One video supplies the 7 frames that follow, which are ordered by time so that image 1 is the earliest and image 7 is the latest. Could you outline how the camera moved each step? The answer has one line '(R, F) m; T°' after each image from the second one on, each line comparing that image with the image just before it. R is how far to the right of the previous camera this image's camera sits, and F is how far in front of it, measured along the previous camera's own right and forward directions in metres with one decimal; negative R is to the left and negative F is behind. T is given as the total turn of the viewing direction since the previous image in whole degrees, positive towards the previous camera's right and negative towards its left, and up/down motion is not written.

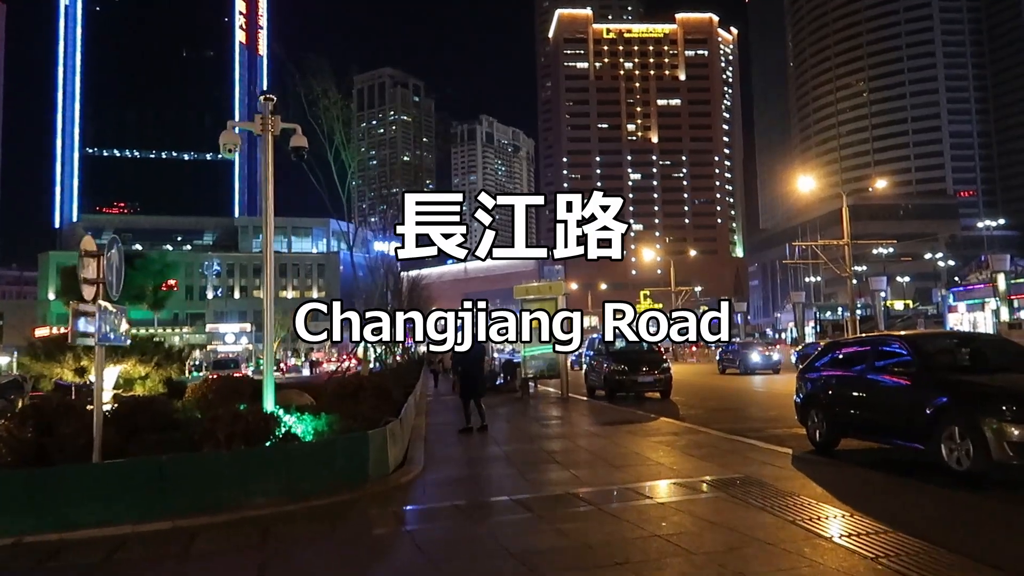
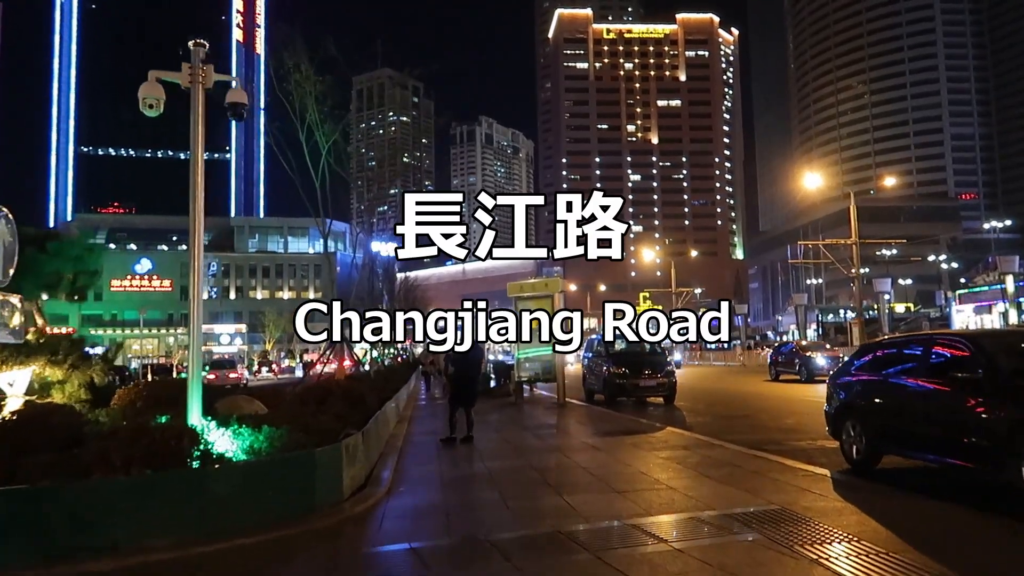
(+0.1, +1.3) m; 0°
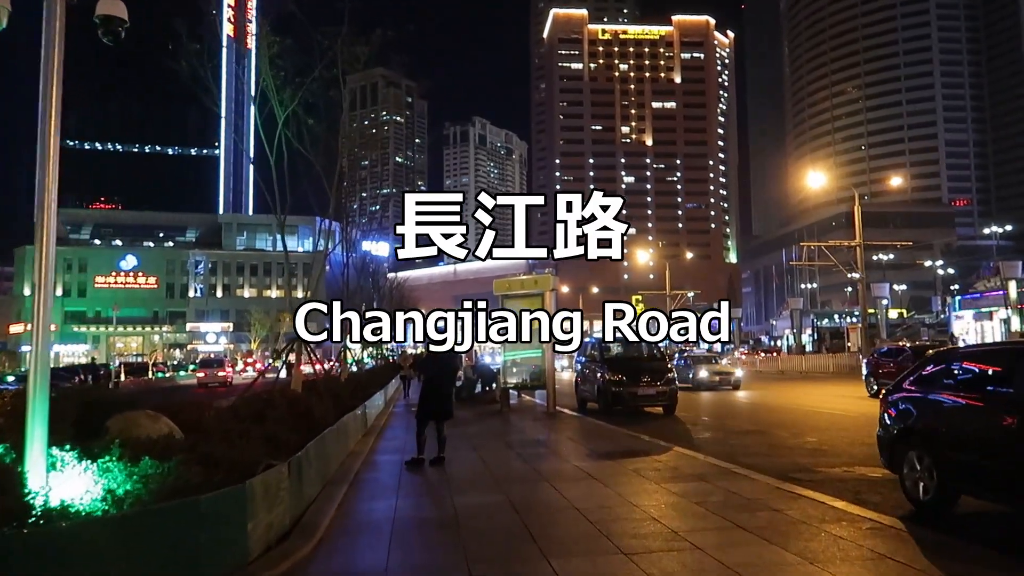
(+0.1, +1.7) m; +1°
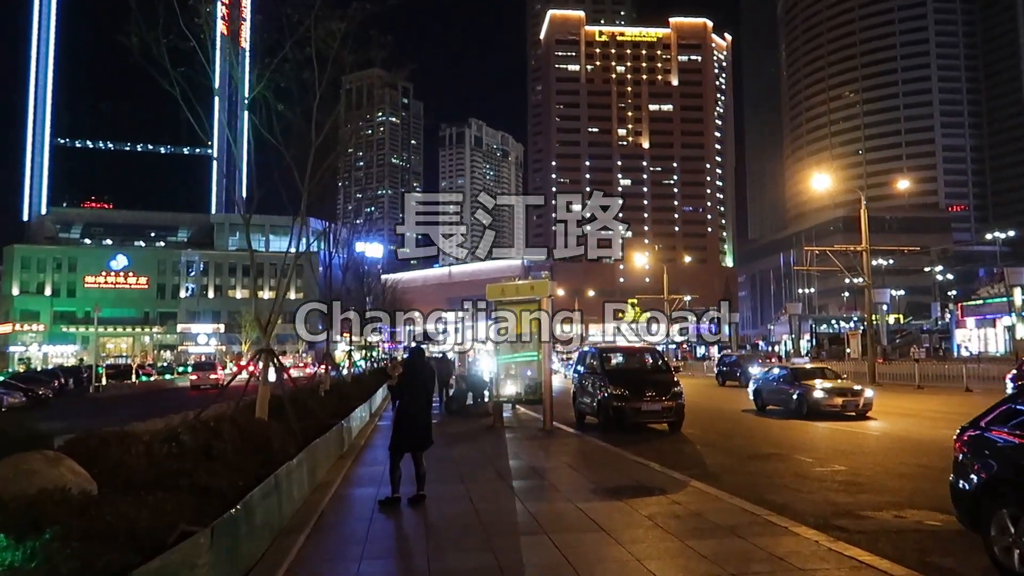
(0.0, +1.3) m; 0°
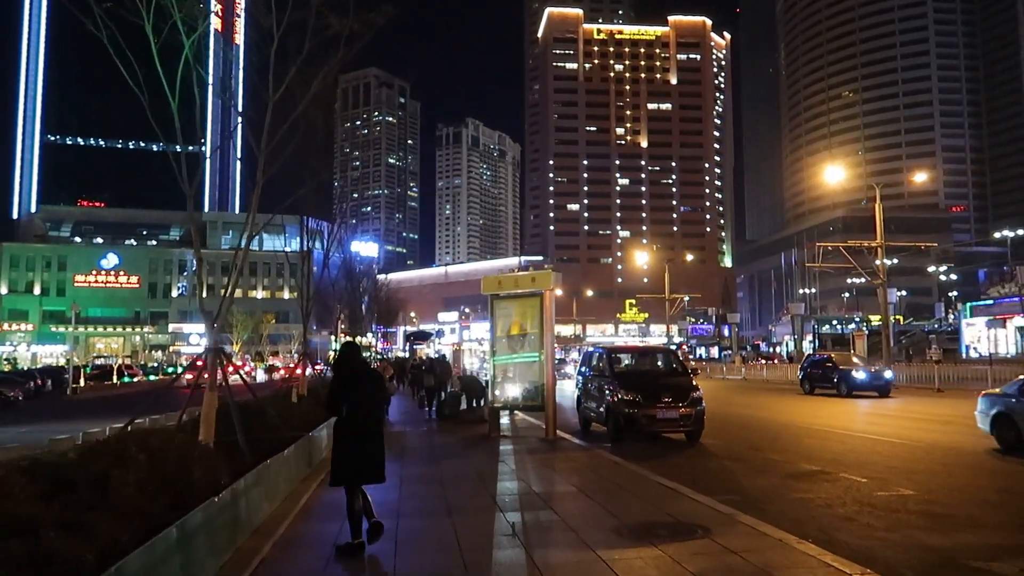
(0.0, +1.8) m; 0°
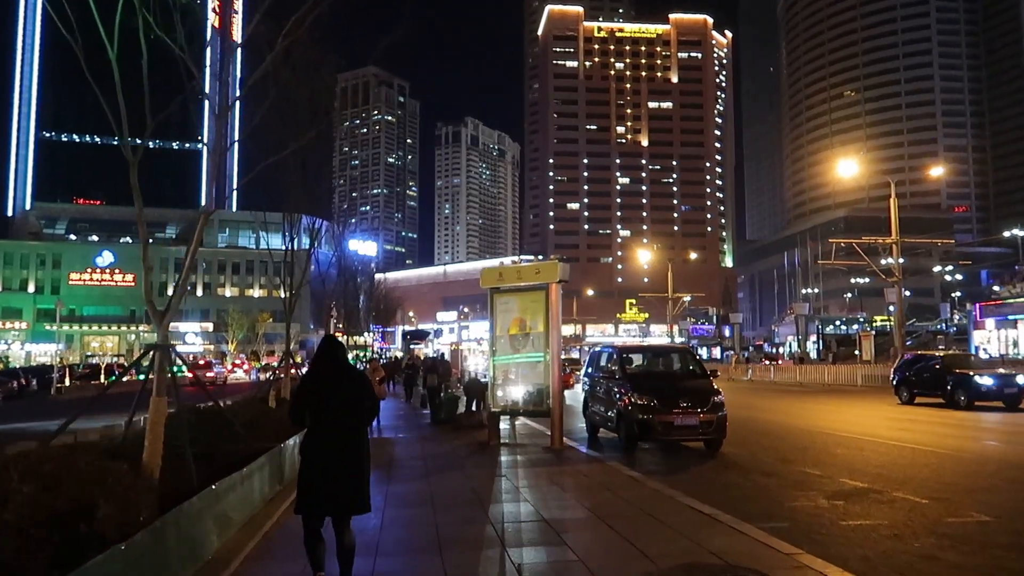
(-0.1, +1.3) m; 0°
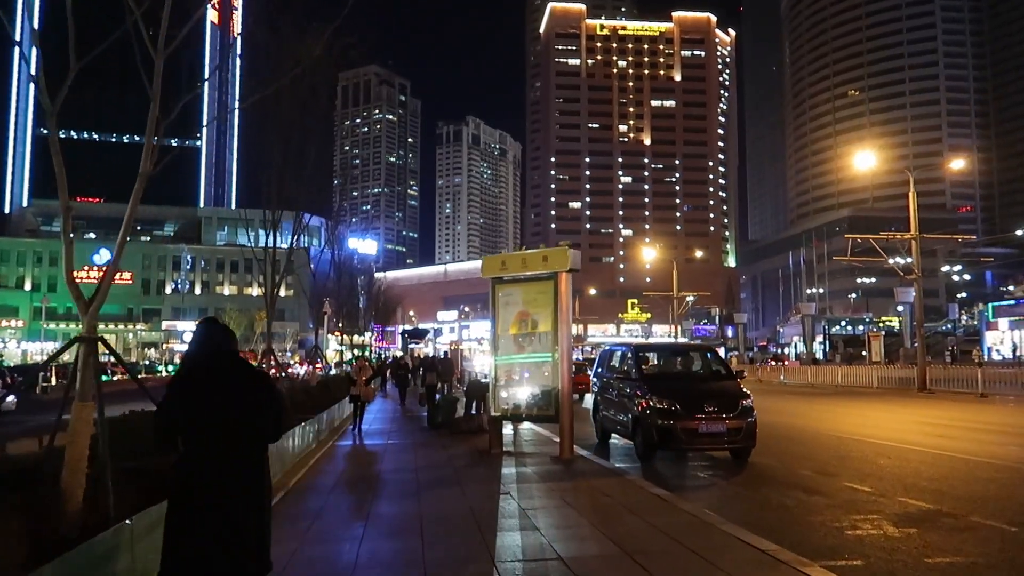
(-0.1, +1.4) m; 0°
